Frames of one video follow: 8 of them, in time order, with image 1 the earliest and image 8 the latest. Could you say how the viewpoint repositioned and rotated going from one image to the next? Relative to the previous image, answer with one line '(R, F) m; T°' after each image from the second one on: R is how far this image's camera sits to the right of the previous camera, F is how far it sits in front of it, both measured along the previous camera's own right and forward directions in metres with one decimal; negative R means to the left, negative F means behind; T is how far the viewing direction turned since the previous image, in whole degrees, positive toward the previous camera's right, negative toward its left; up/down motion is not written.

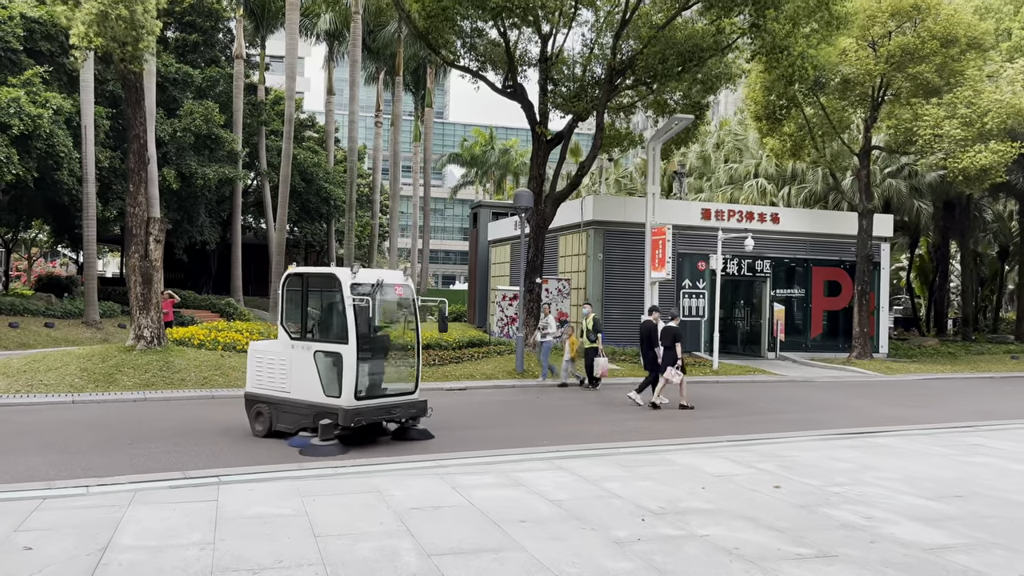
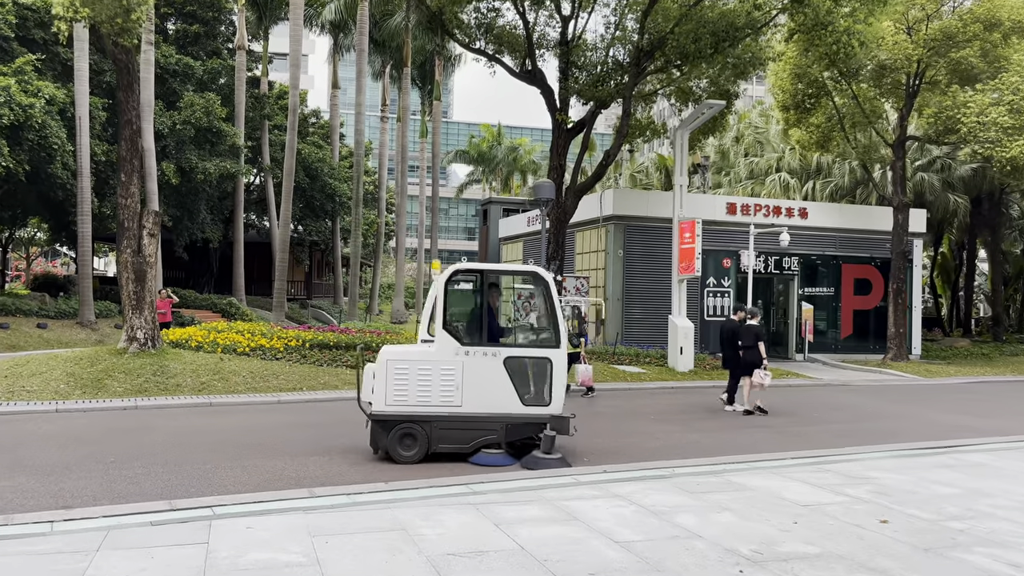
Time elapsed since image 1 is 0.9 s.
(-0.4, +1.2) m; 0°
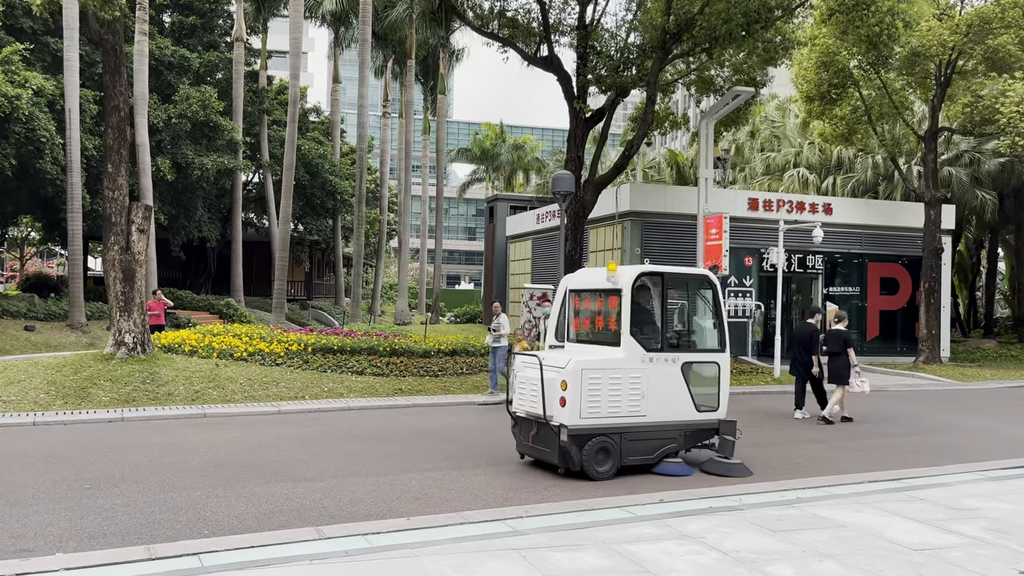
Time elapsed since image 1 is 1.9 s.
(-0.3, +1.1) m; 0°
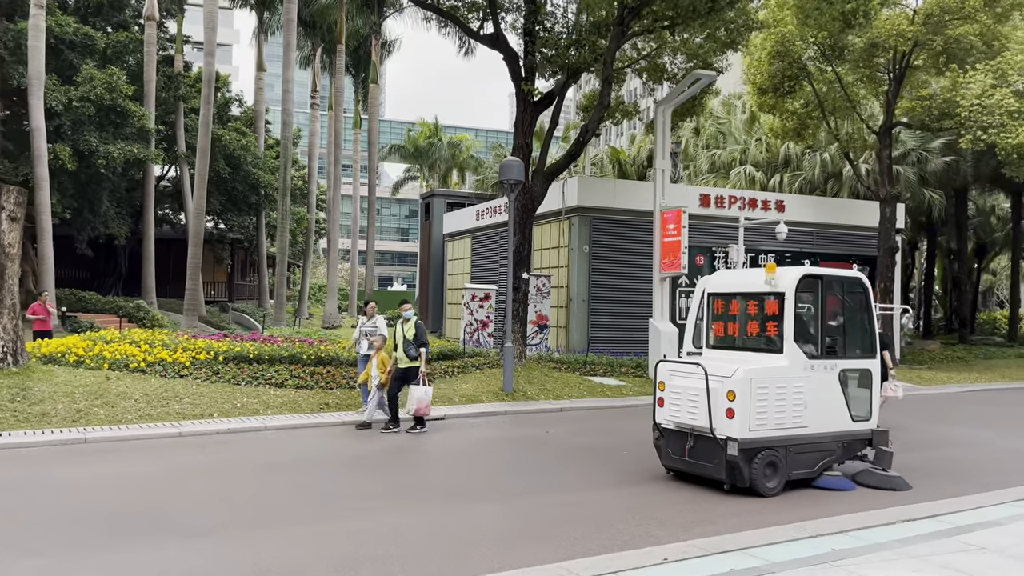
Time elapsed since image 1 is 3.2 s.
(-0.2, +1.6) m; +5°
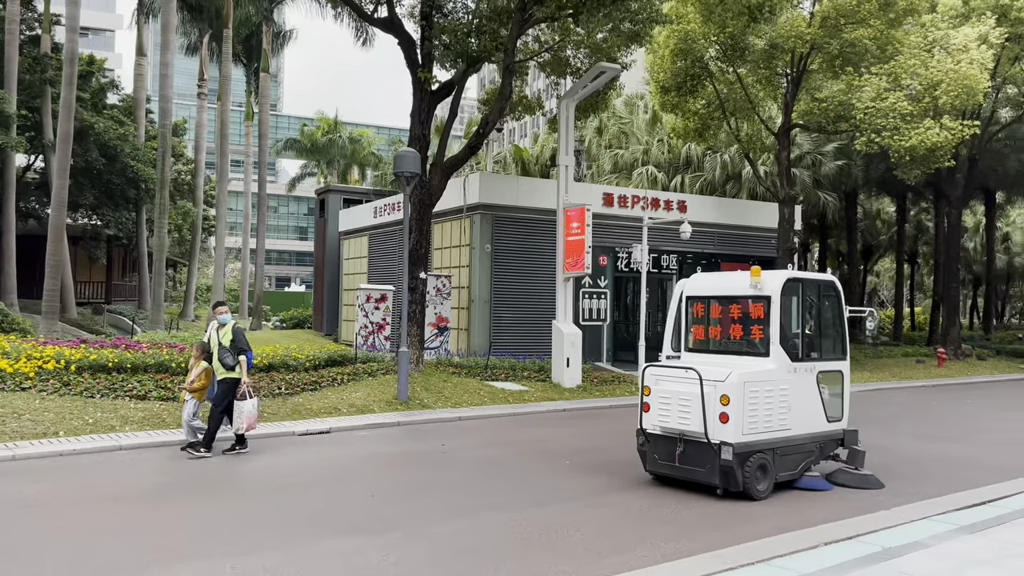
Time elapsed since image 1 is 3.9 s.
(+0.1, +0.9) m; +7°
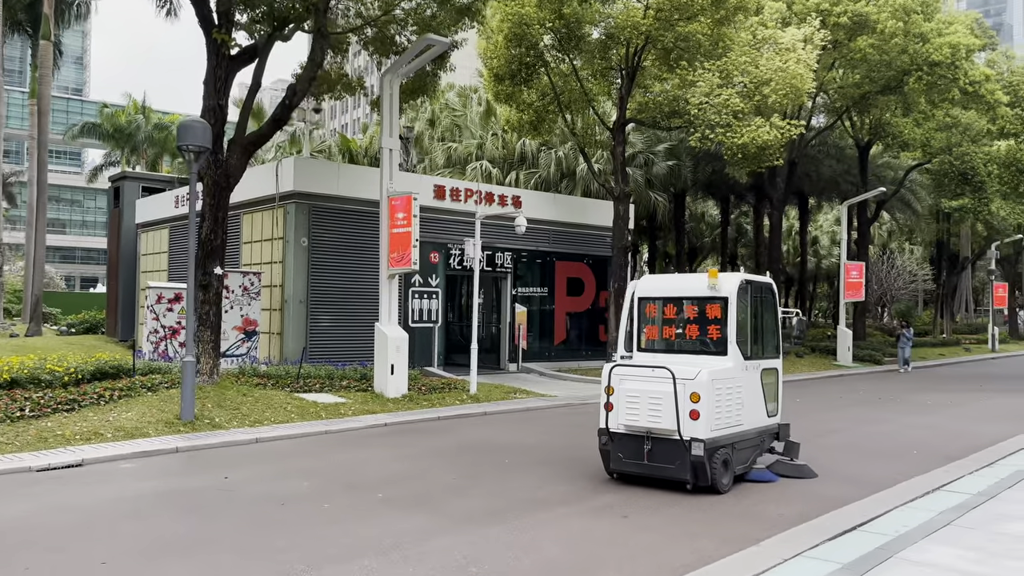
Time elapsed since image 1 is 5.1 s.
(+0.3, +1.5) m; +12°
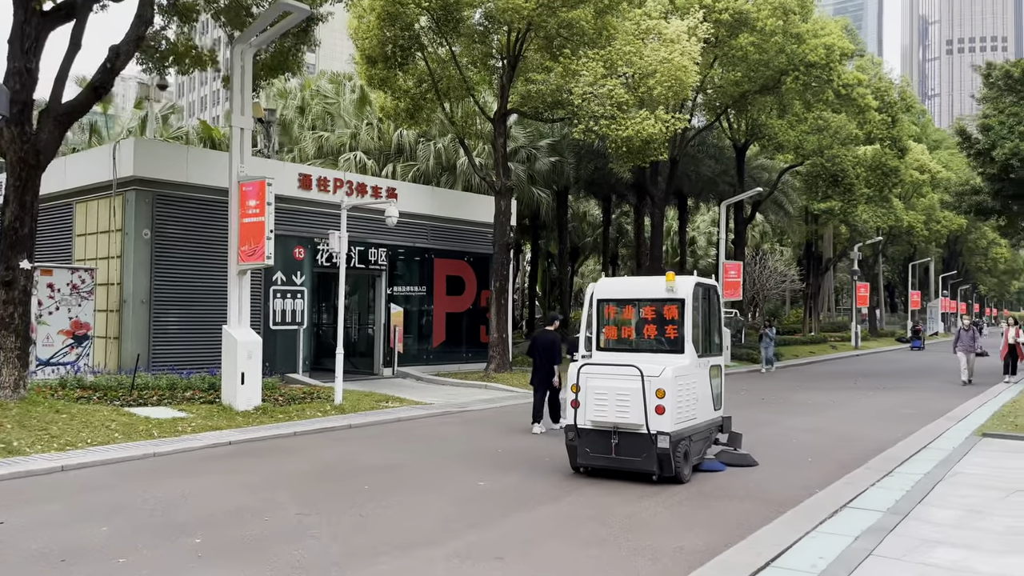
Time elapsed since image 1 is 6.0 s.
(+0.2, +1.2) m; +8°
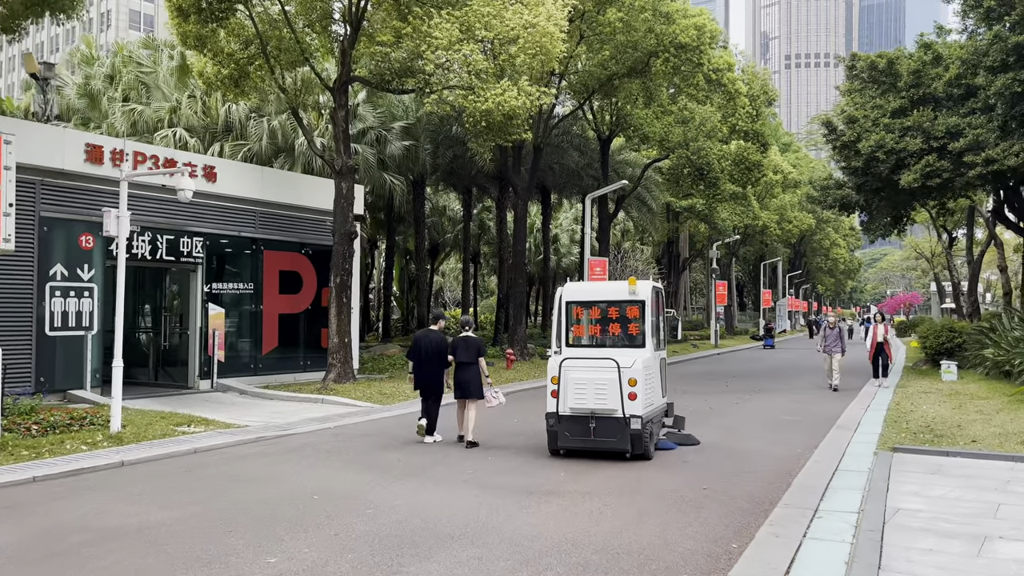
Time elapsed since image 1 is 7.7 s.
(+0.4, +2.2) m; +10°
